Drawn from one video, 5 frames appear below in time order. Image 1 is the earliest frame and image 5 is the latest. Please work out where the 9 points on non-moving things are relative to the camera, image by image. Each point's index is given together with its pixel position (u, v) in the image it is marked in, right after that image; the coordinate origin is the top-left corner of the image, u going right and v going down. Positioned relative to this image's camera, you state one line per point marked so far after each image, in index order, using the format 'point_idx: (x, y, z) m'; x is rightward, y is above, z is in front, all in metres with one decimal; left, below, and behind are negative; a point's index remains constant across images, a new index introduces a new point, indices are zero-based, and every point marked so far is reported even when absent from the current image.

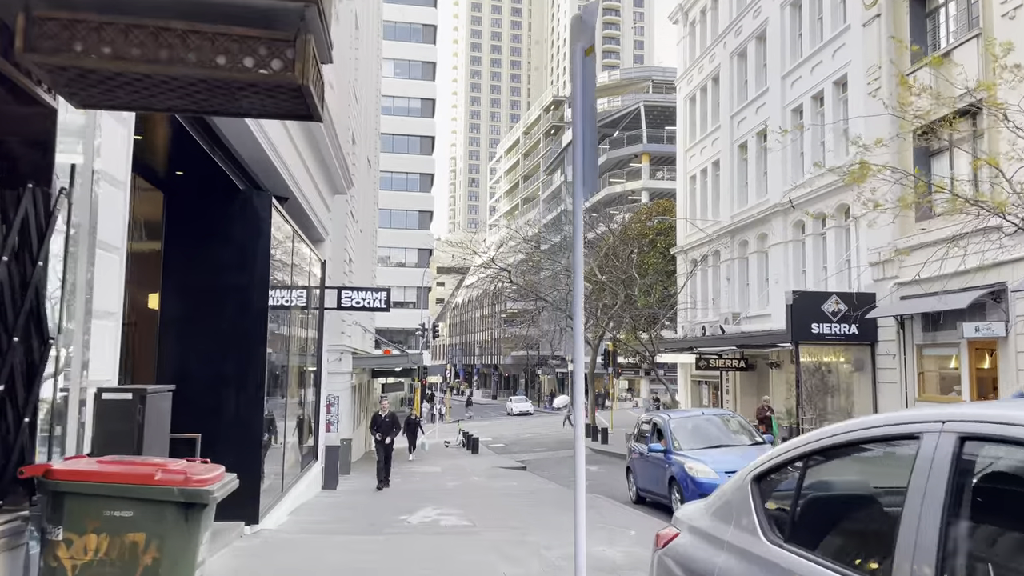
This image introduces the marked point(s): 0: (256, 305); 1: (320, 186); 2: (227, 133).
0: (-2.7, -0.2, +9.1) m
1: (-3.3, +1.8, +15.1) m
2: (-2.7, +1.5, +8.5) m
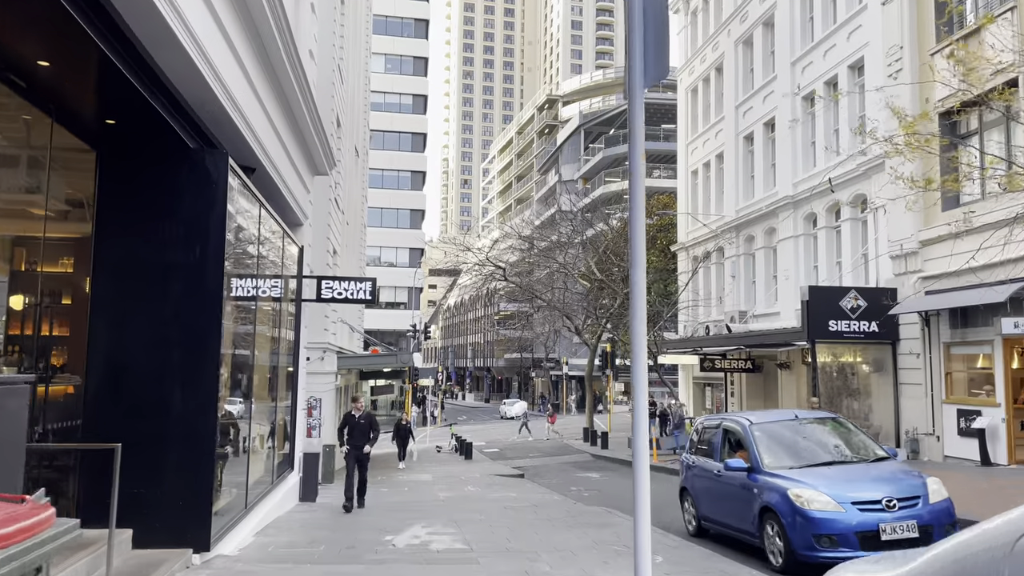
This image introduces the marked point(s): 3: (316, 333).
0: (-2.6, 0.0, +7.6) m
1: (-3.3, +1.9, +13.6) m
2: (-2.7, +1.7, +7.0) m
3: (-4.0, -0.9, +17.8) m
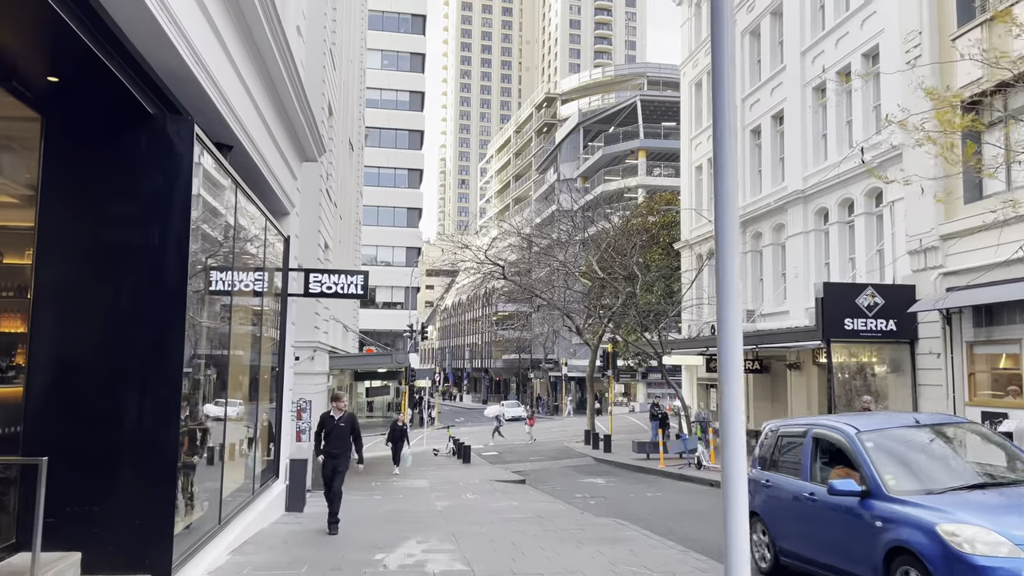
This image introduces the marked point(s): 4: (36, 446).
0: (-2.6, +0.1, +6.6) m
1: (-3.3, +2.0, +12.6) m
2: (-2.6, +1.8, +6.0) m
3: (-3.9, -0.8, +16.9) m
4: (-3.4, -1.1, +6.4) m
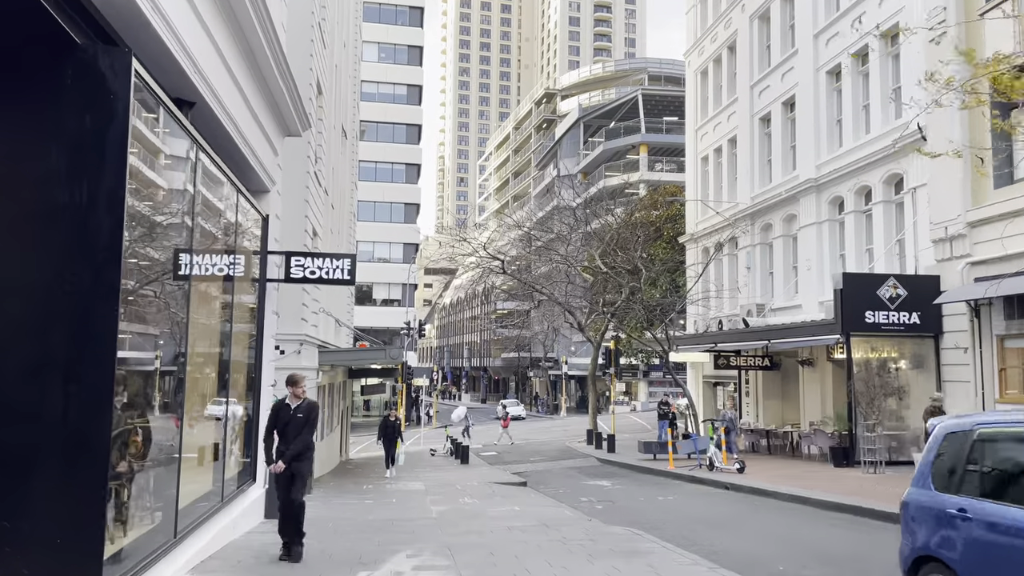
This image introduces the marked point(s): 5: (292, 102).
0: (-2.5, +0.3, +5.5) m
1: (-3.3, +2.2, +11.5) m
2: (-2.6, +2.0, +4.9) m
3: (-3.9, -0.6, +15.7) m
4: (-3.4, -0.9, +5.2) m
5: (-3.2, +2.7, +12.8) m
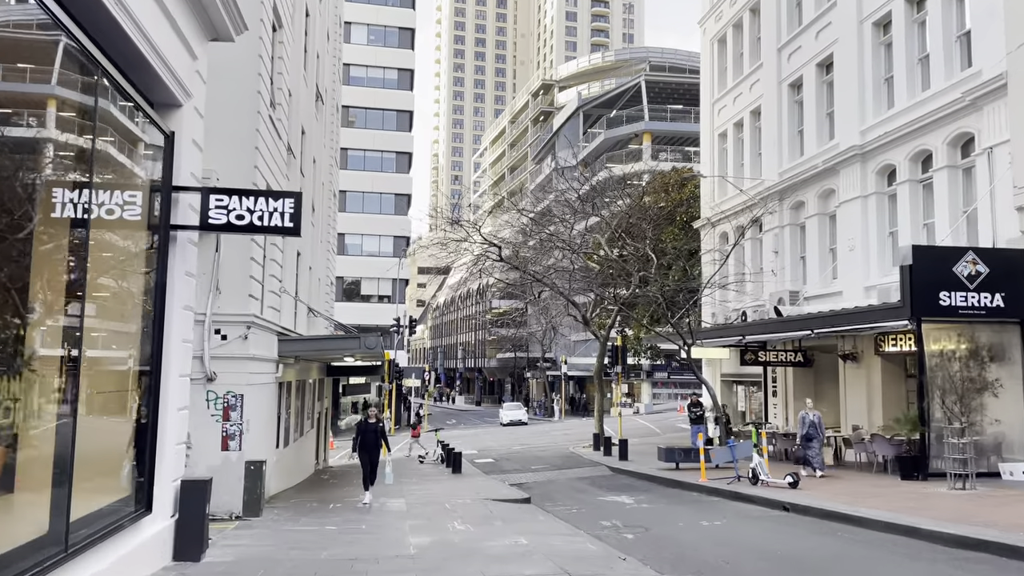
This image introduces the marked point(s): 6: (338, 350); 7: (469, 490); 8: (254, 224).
0: (-2.4, +0.8, +2.2) m
1: (-3.2, +2.7, +8.2) m
2: (-2.5, +2.4, +1.6) m
3: (-3.9, -0.2, +12.4) m
4: (-3.3, -0.5, +1.9) m
5: (-3.1, +3.1, +9.5) m
6: (-3.2, -1.2, +16.8) m
7: (-0.9, -4.0, +17.7) m
8: (-2.4, +0.6, +8.2) m
